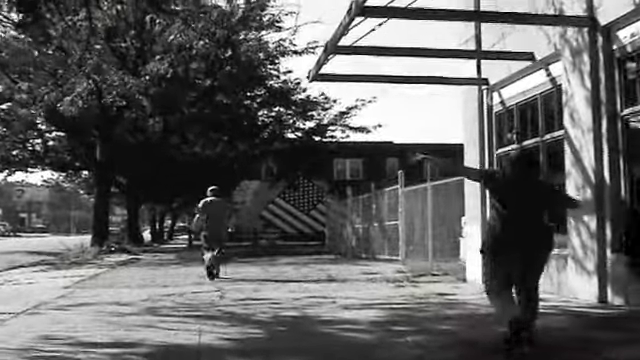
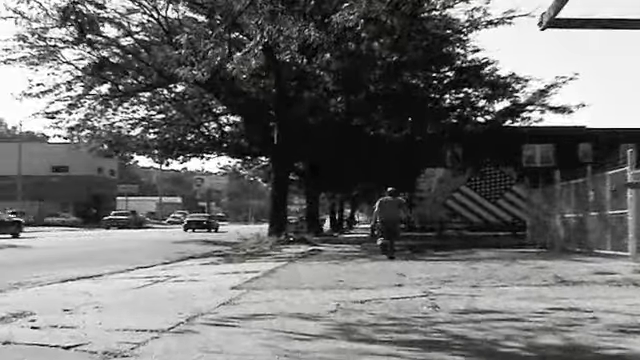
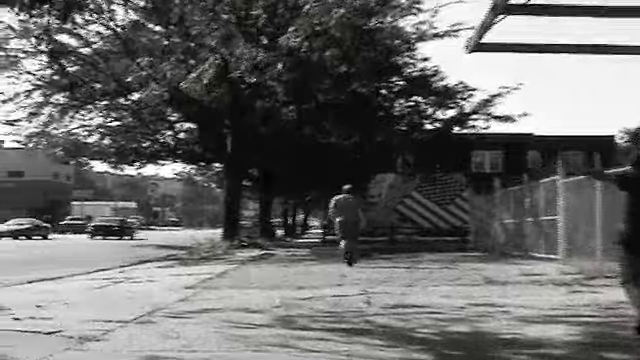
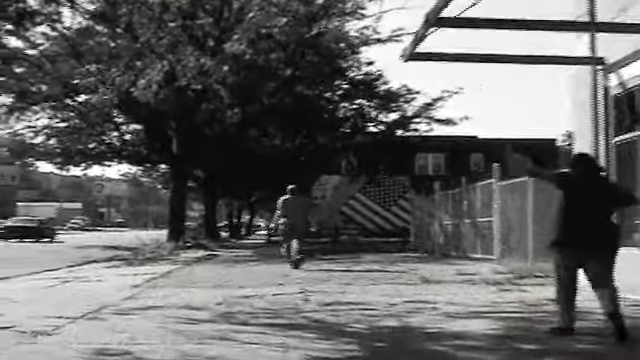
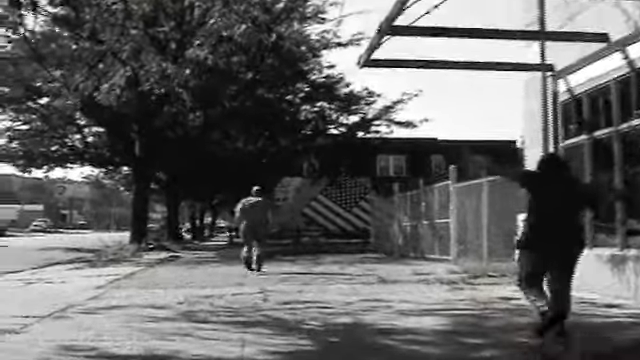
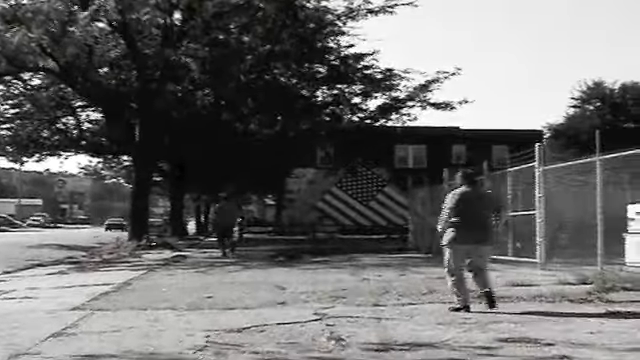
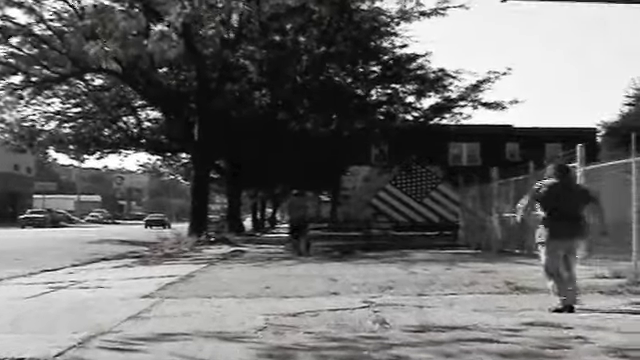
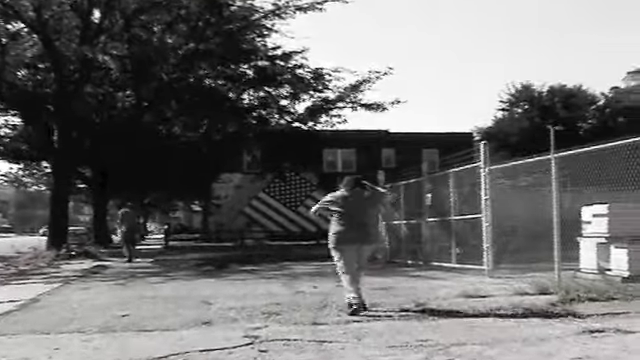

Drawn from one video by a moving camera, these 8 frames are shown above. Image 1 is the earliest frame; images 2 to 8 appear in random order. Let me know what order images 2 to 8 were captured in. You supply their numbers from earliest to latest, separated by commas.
5, 4, 3, 2, 7, 6, 8
